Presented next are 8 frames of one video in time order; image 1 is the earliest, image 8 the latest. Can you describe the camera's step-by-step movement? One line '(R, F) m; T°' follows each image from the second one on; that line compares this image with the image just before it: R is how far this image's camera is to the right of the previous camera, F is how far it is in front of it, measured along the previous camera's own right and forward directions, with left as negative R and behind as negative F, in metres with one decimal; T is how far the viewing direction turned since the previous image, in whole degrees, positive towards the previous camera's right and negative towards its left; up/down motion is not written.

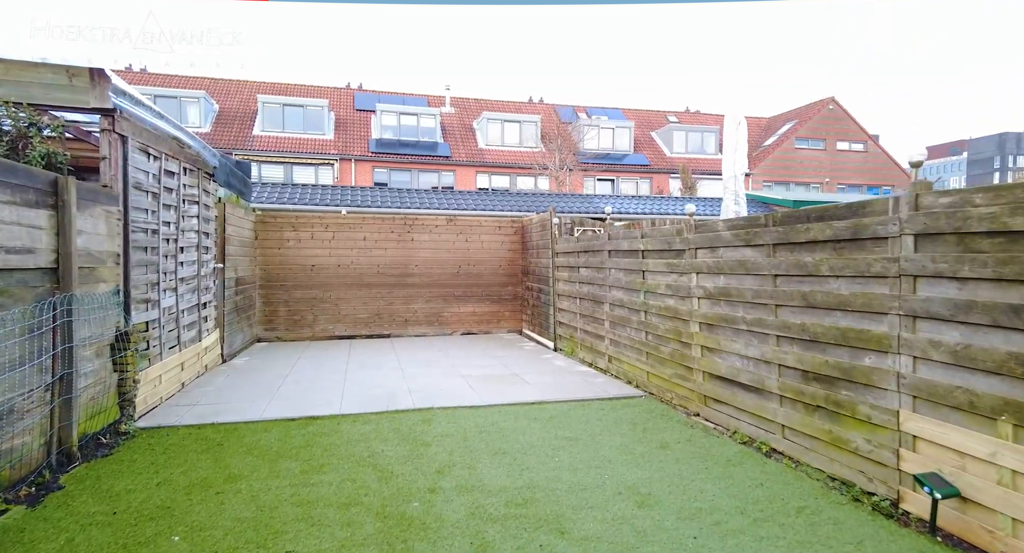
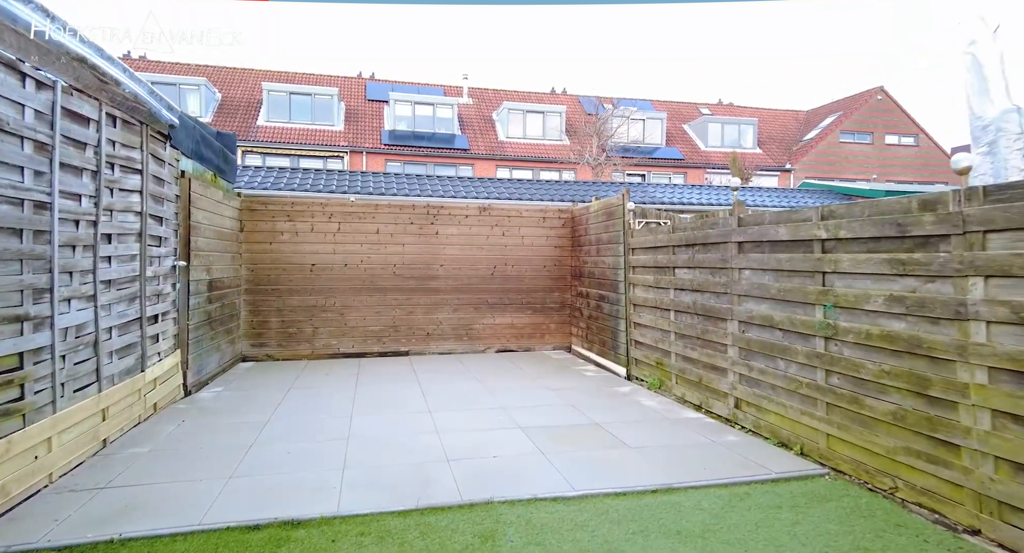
(-0.5, +1.9) m; -1°
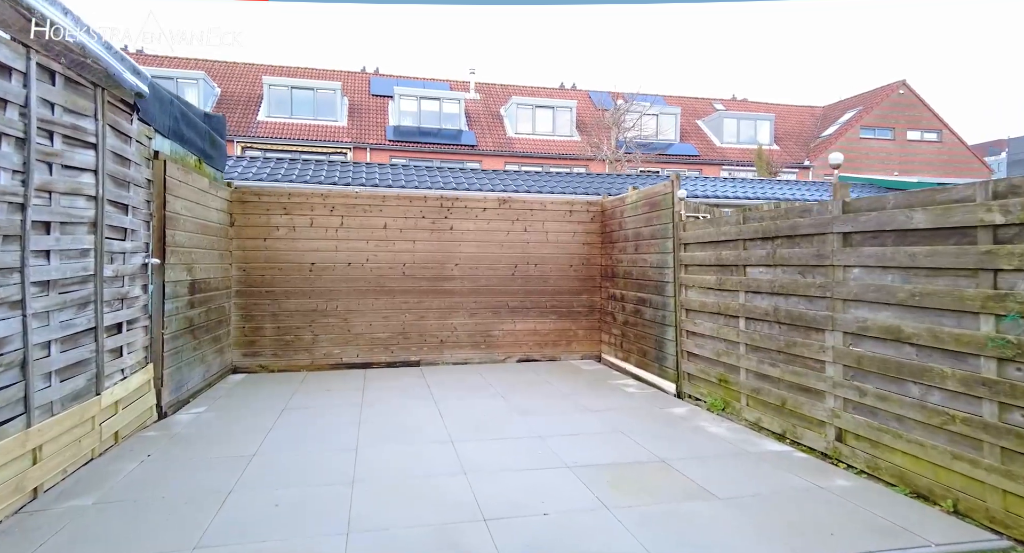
(-0.2, +0.8) m; 0°
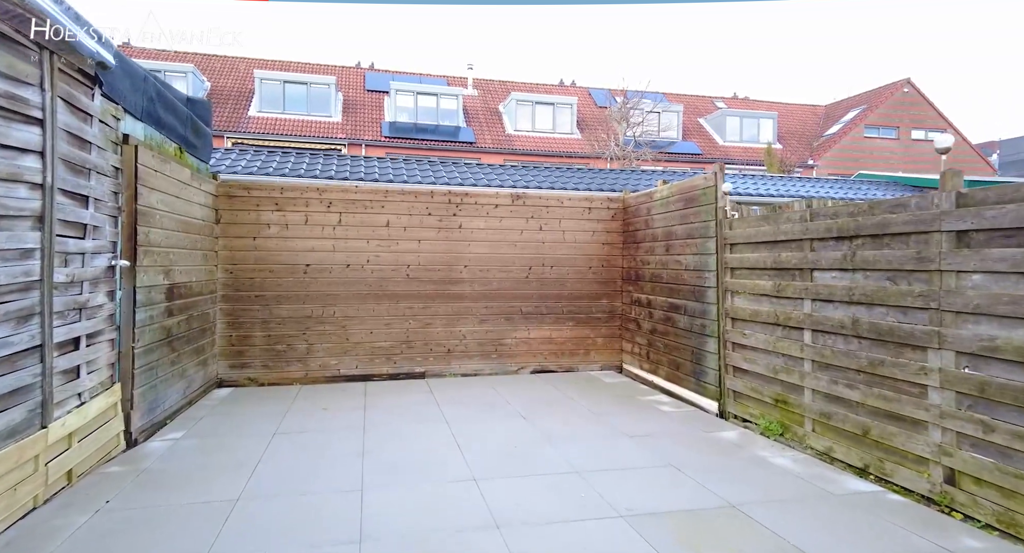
(-0.2, +0.6) m; +1°
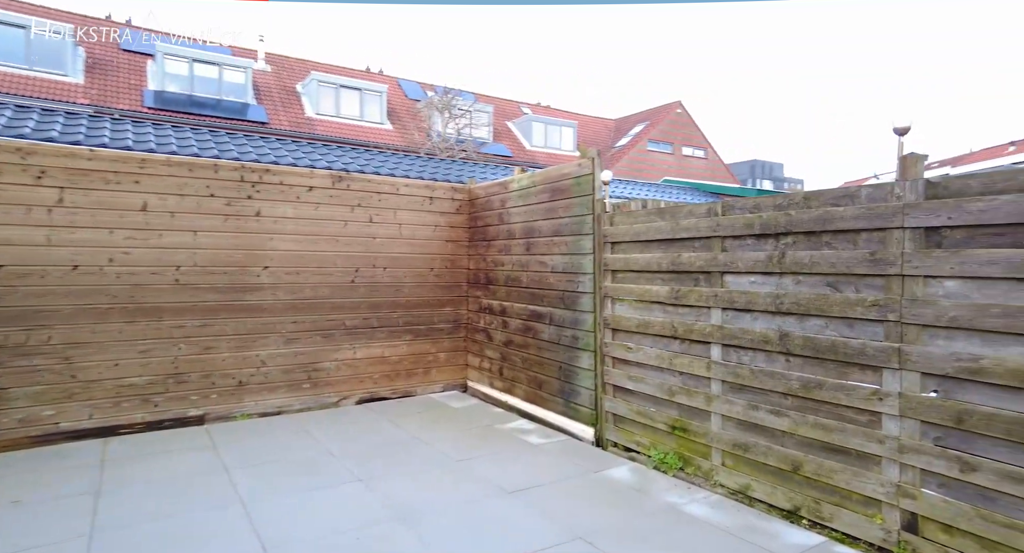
(-0.2, +1.1) m; +19°
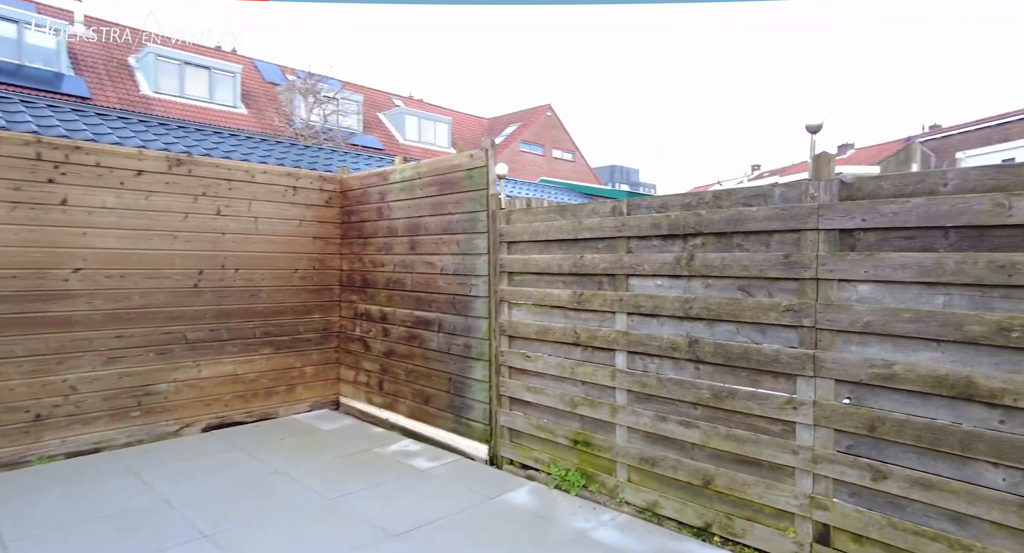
(-0.1, +0.4) m; +13°
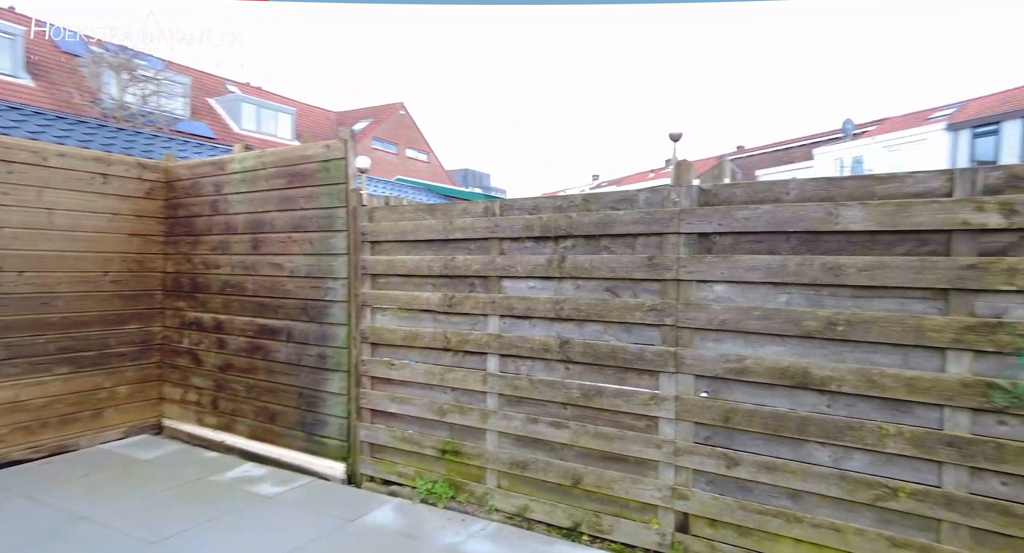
(-0.1, +0.1) m; +15°
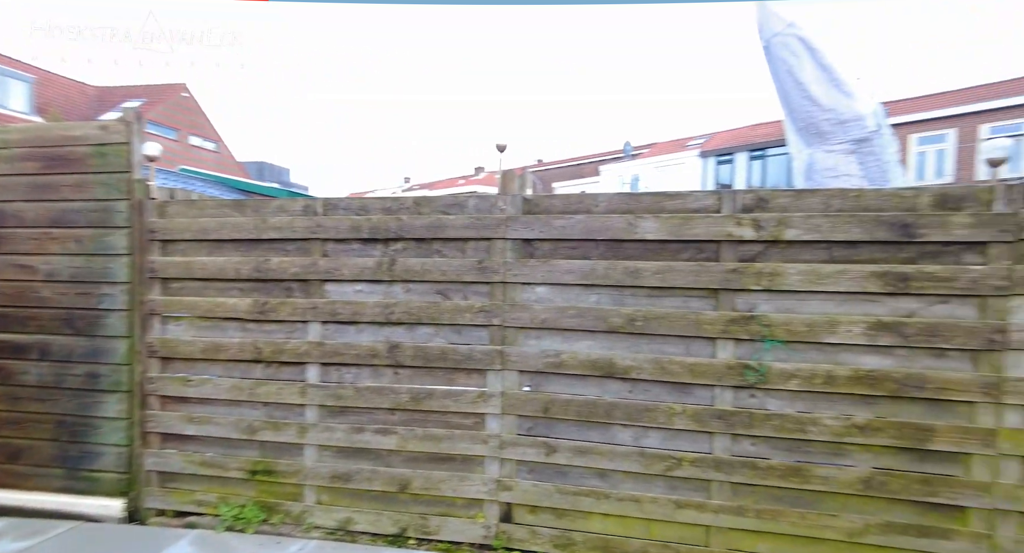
(-0.1, 0.0) m; +20°
